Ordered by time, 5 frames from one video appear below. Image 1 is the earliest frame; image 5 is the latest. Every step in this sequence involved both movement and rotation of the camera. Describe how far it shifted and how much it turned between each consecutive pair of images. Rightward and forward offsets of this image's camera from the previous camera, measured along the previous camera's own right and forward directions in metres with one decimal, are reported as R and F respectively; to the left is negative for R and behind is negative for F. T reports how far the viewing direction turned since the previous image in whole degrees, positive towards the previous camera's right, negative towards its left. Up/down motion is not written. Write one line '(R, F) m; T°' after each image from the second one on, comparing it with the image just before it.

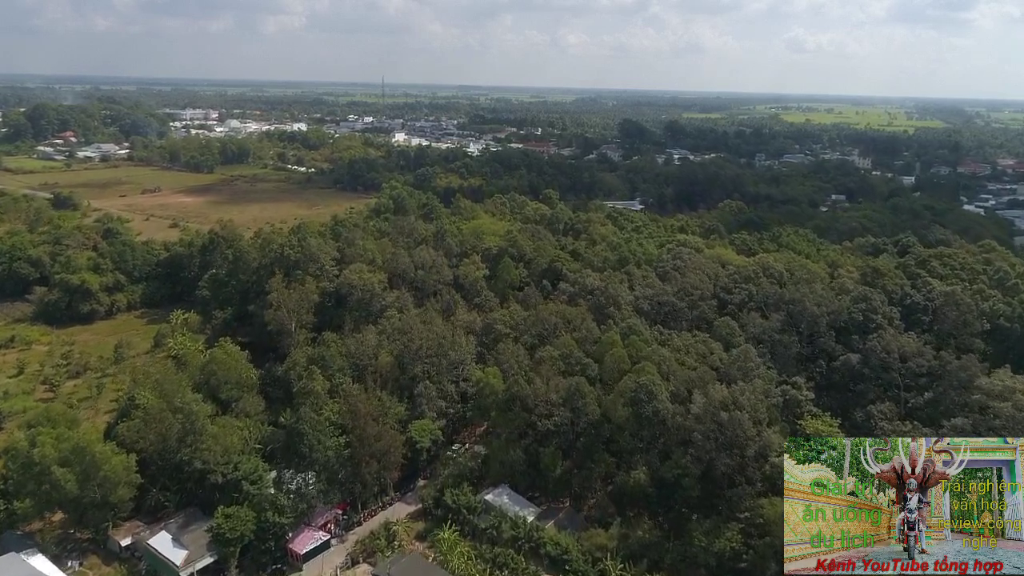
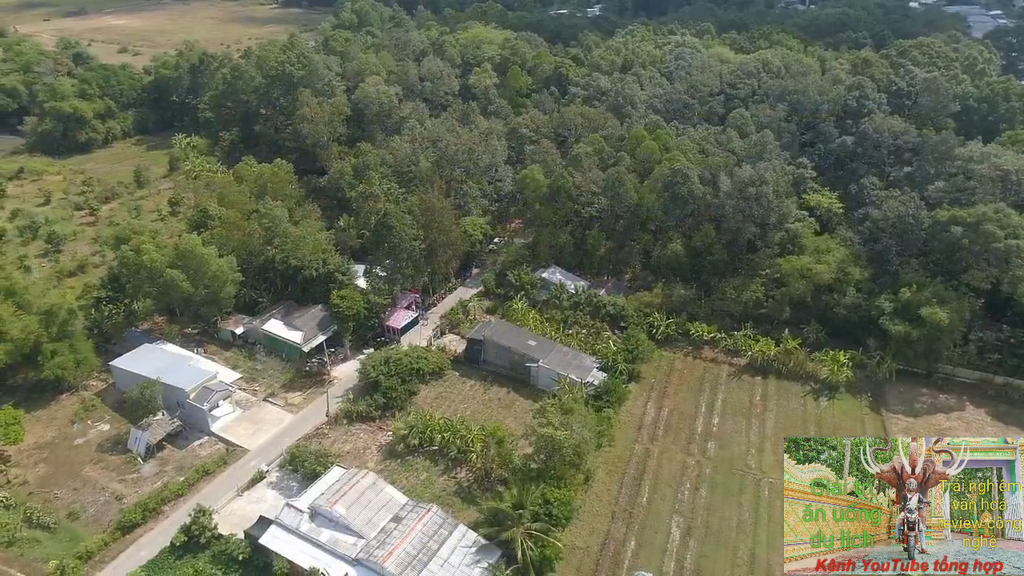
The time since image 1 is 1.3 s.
(+2.2, +0.6) m; -1°
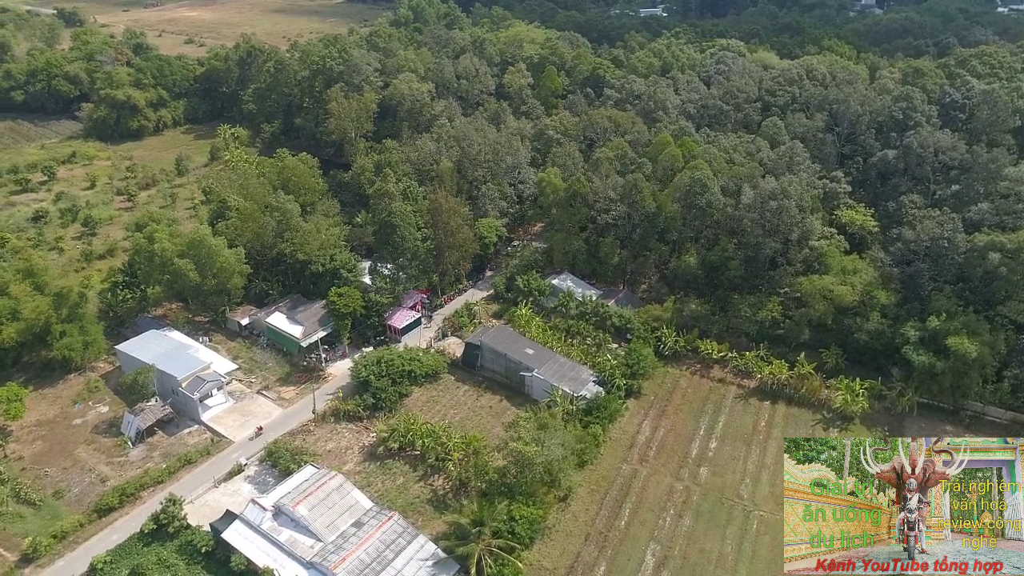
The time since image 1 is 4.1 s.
(+2.2, +0.7) m; -5°
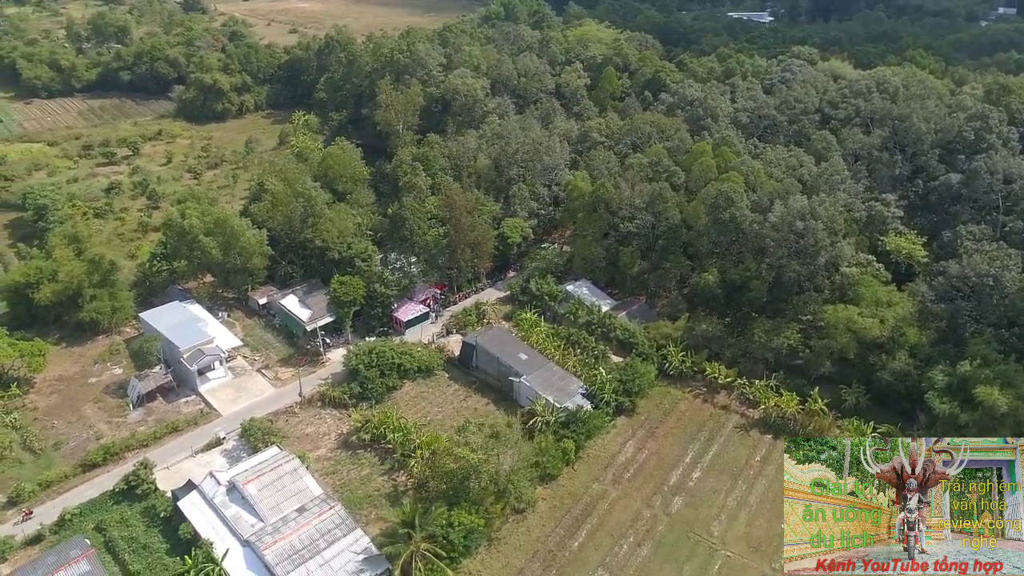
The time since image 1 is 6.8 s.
(+3.6, +0.7) m; -8°
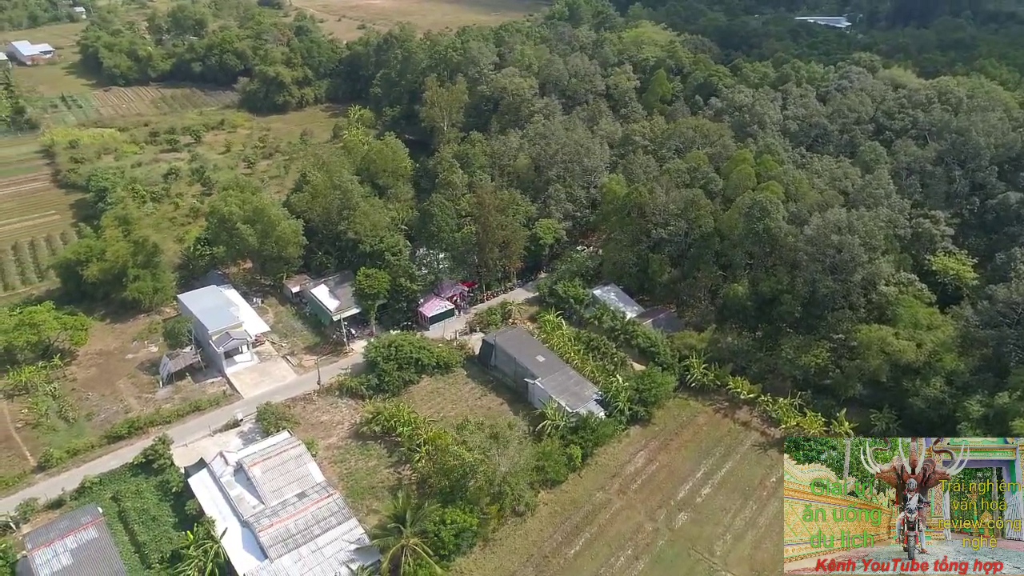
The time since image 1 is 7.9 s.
(+1.5, +0.2) m; -5°
